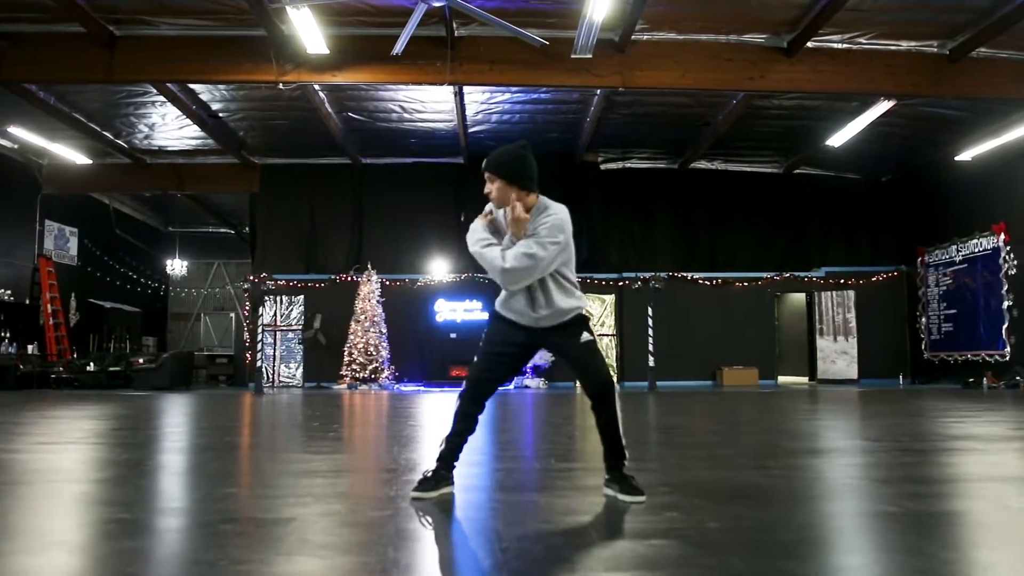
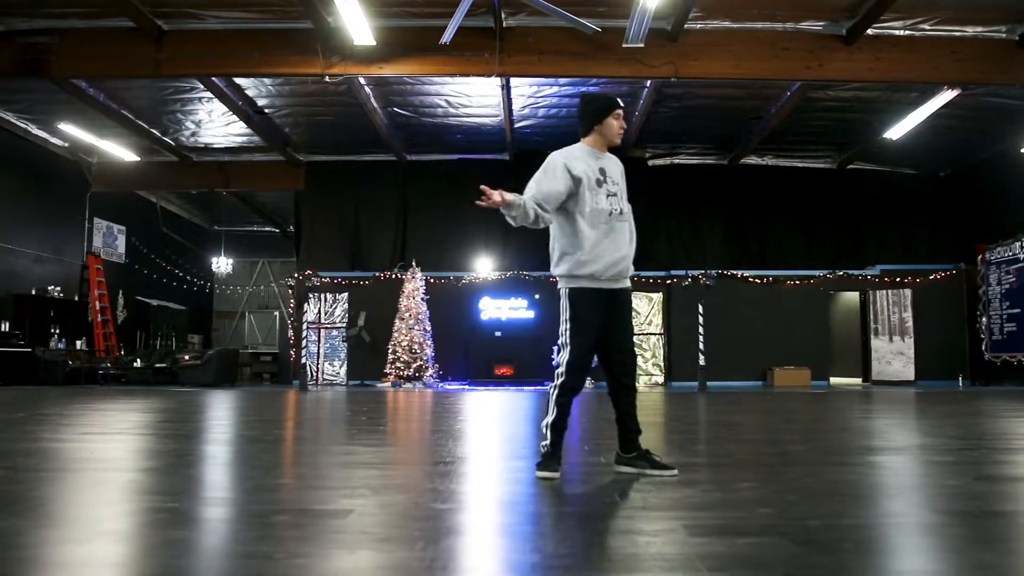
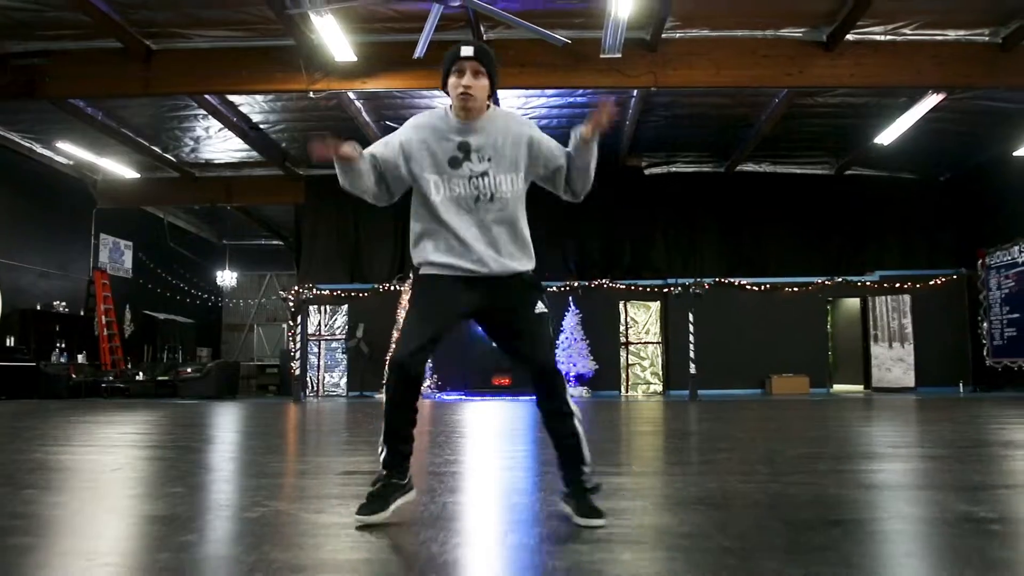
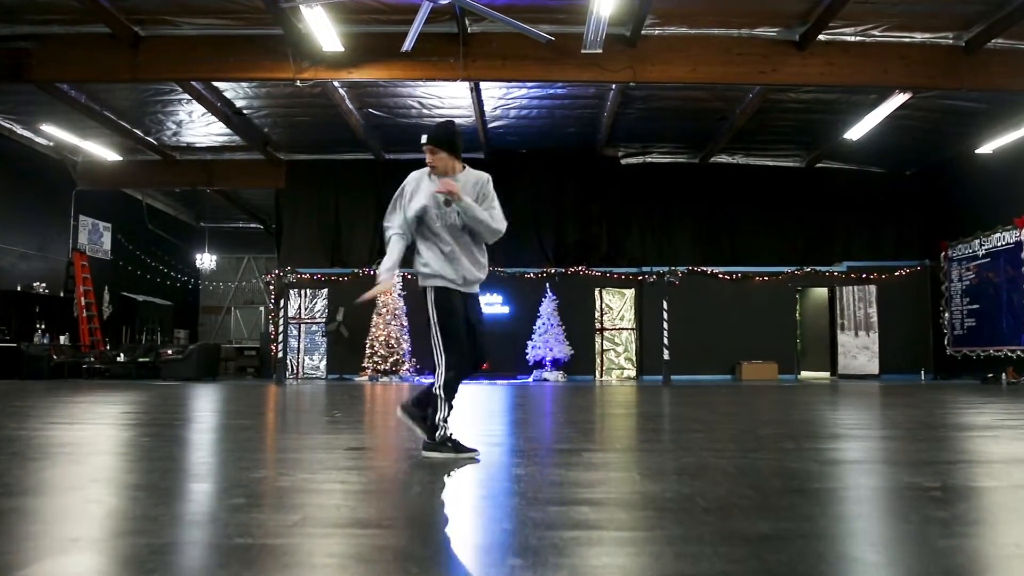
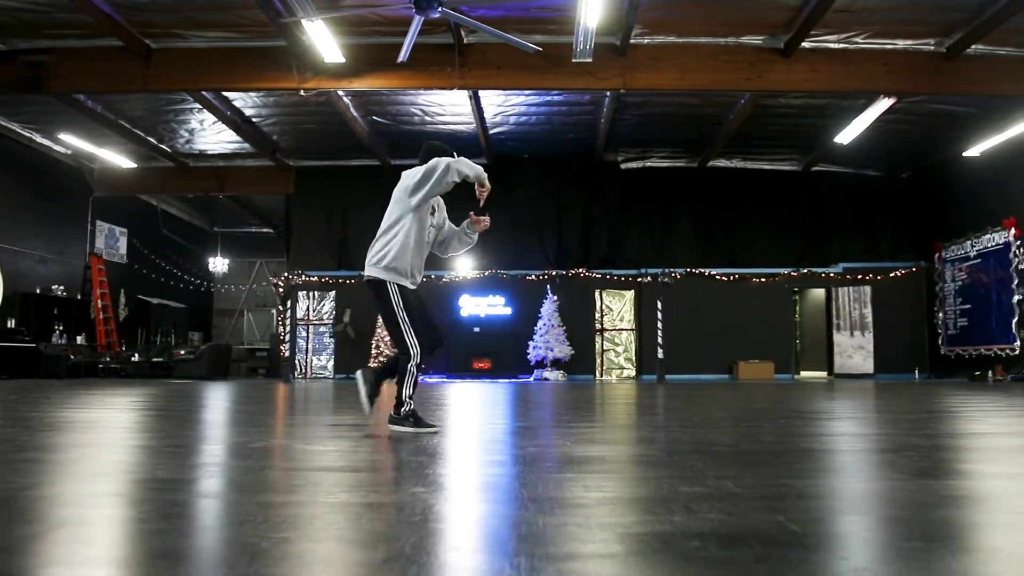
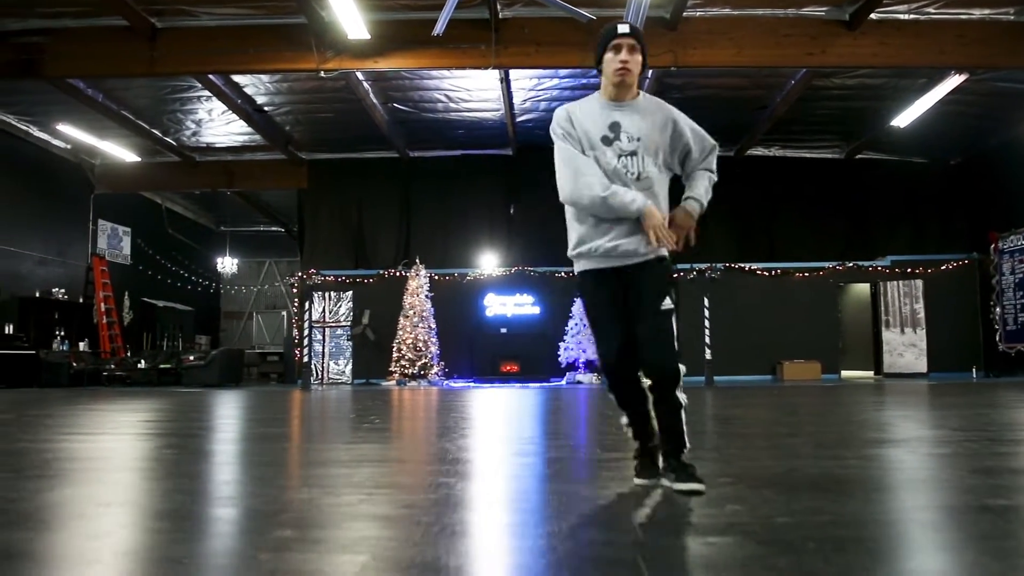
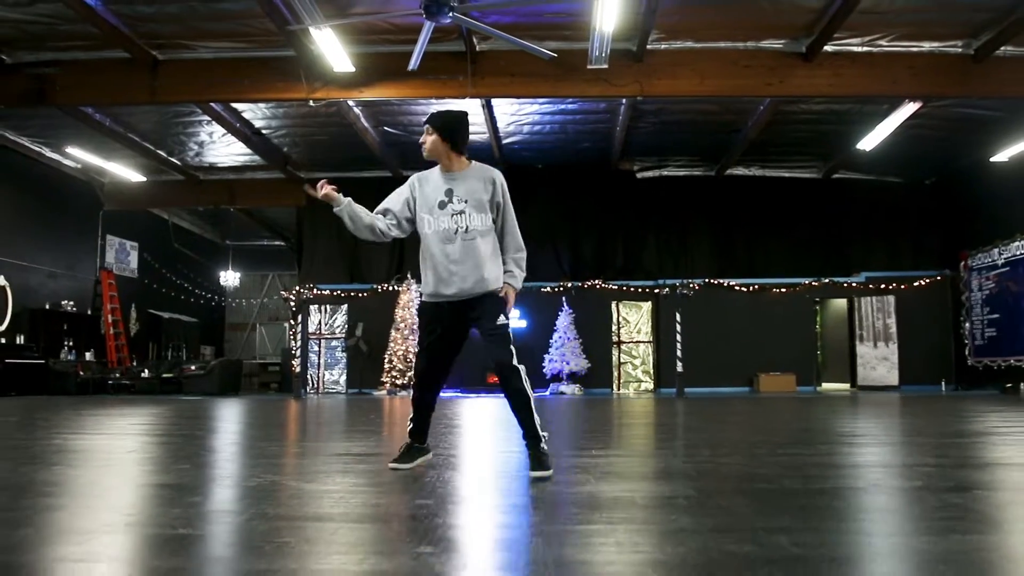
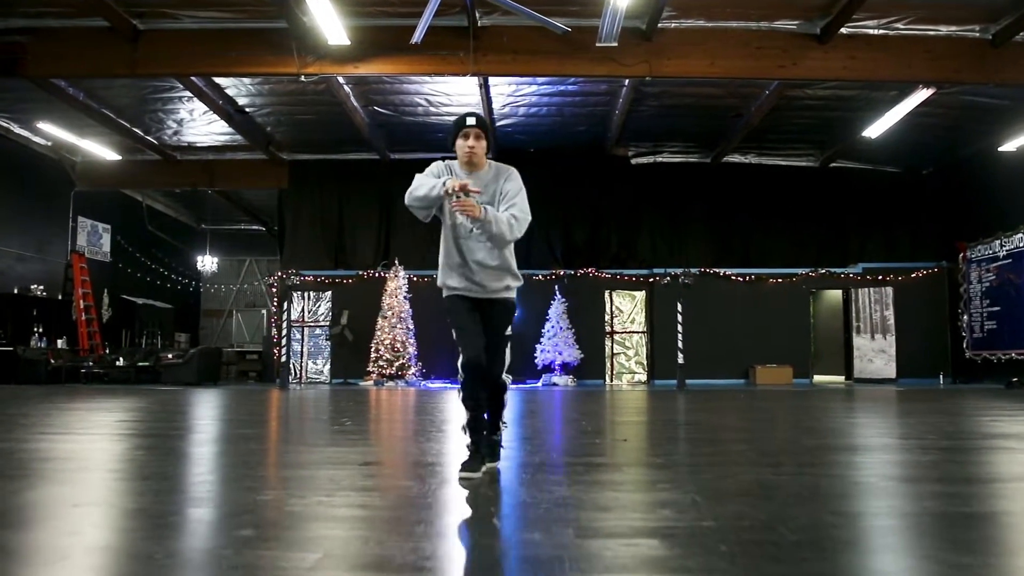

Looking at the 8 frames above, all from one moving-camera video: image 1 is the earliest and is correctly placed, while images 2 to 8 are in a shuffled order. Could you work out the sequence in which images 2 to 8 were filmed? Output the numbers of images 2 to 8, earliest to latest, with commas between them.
6, 3, 7, 5, 4, 8, 2
